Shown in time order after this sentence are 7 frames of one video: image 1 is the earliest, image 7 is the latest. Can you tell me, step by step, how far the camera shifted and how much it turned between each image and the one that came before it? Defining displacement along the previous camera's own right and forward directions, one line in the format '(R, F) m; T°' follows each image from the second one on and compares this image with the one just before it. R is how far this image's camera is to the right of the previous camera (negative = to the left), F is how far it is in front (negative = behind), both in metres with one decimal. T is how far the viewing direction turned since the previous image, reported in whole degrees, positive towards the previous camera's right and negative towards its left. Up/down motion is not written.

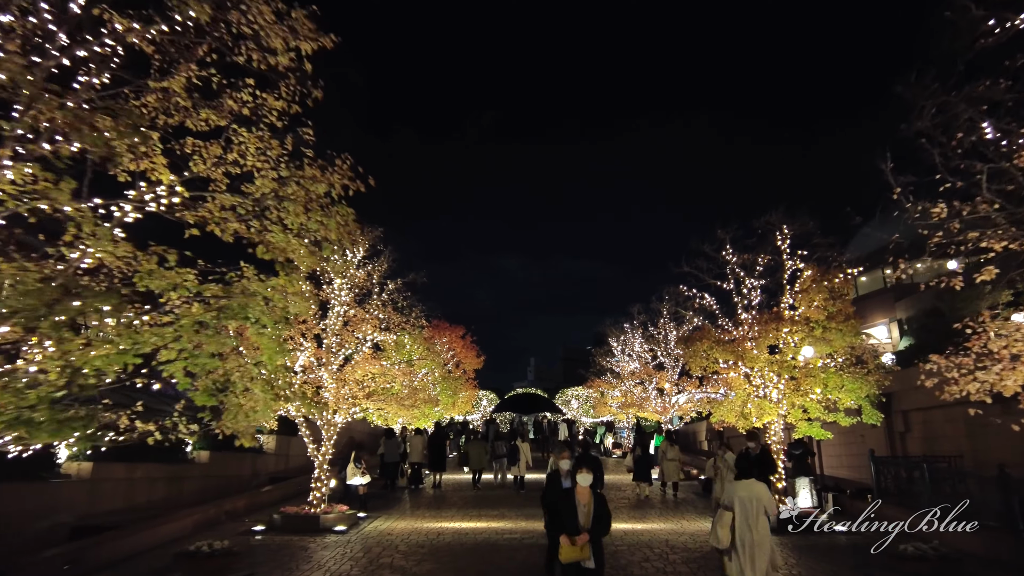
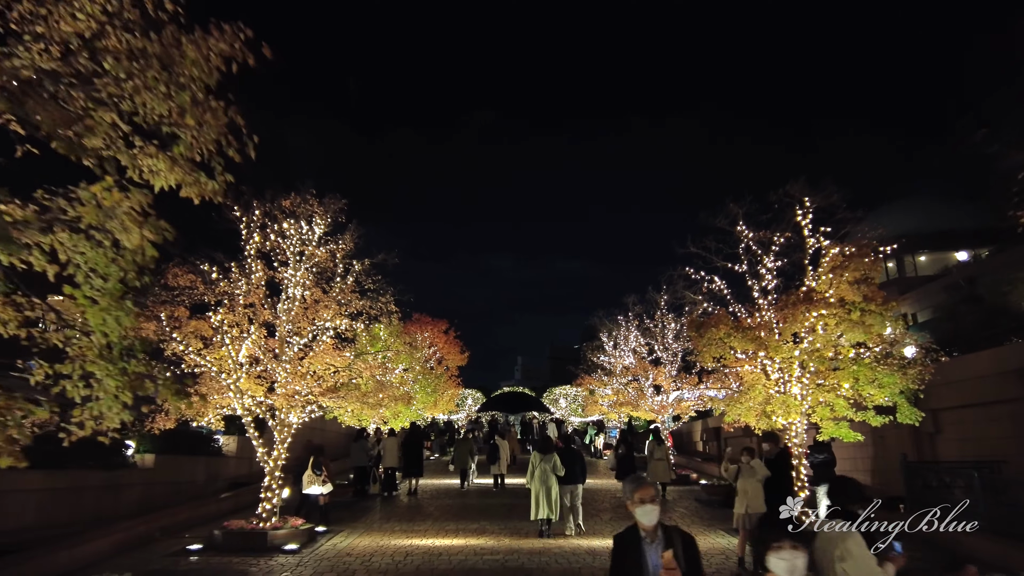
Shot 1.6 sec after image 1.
(+0.1, +1.8) m; +1°
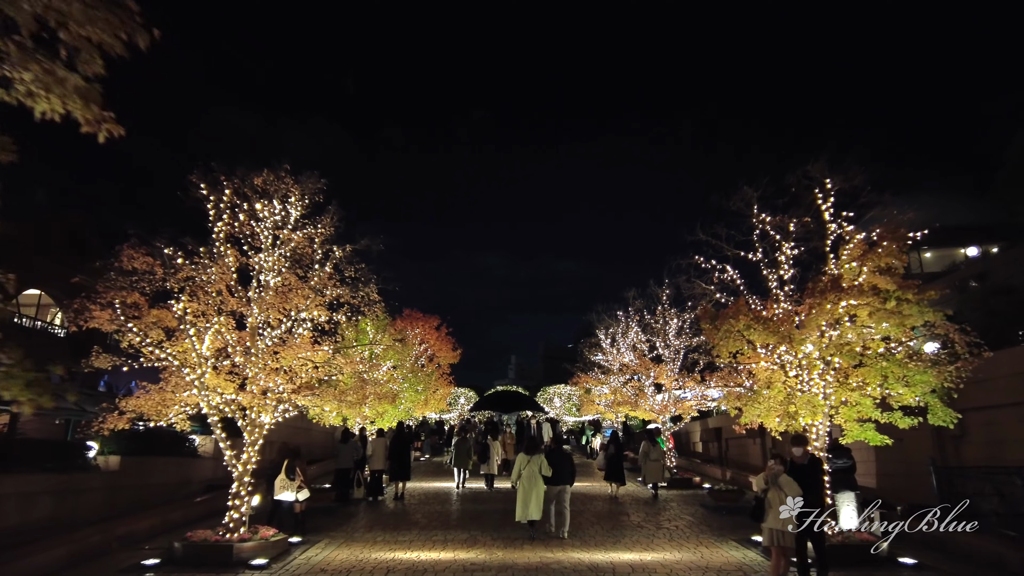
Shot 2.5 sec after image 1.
(0.0, +1.1) m; +1°
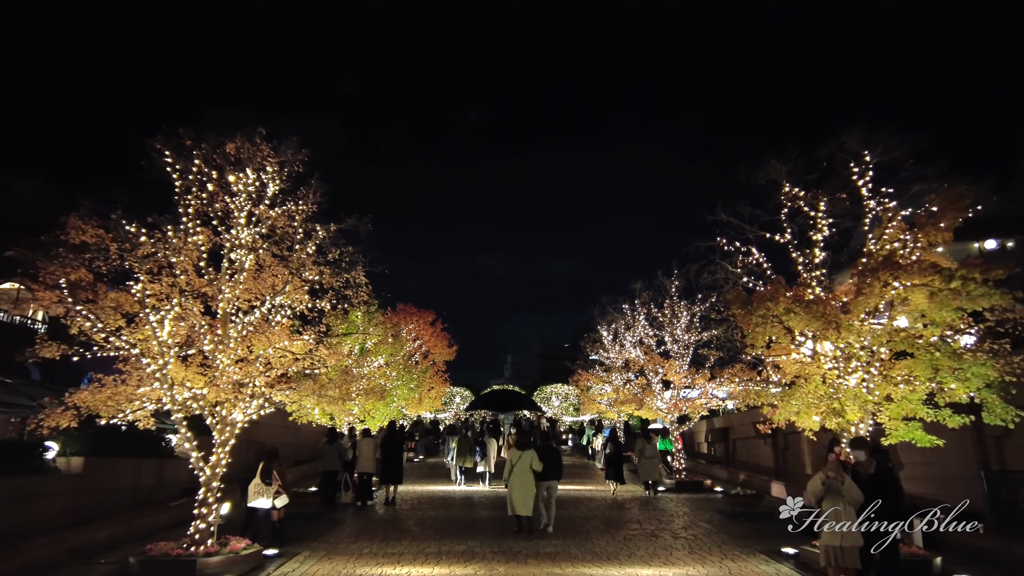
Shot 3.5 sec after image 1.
(-0.1, +1.2) m; 0°
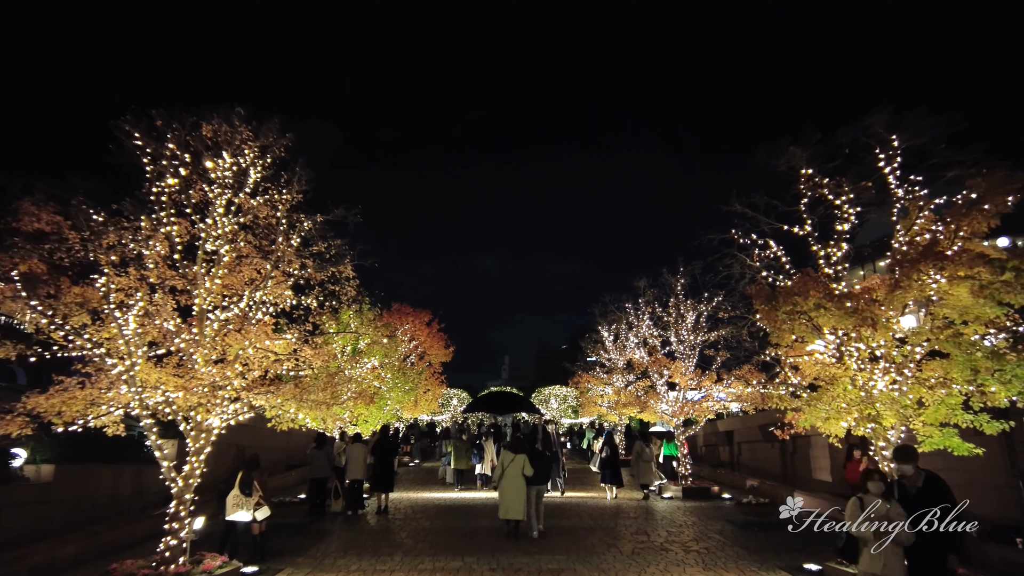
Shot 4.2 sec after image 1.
(0.0, +0.8) m; 0°
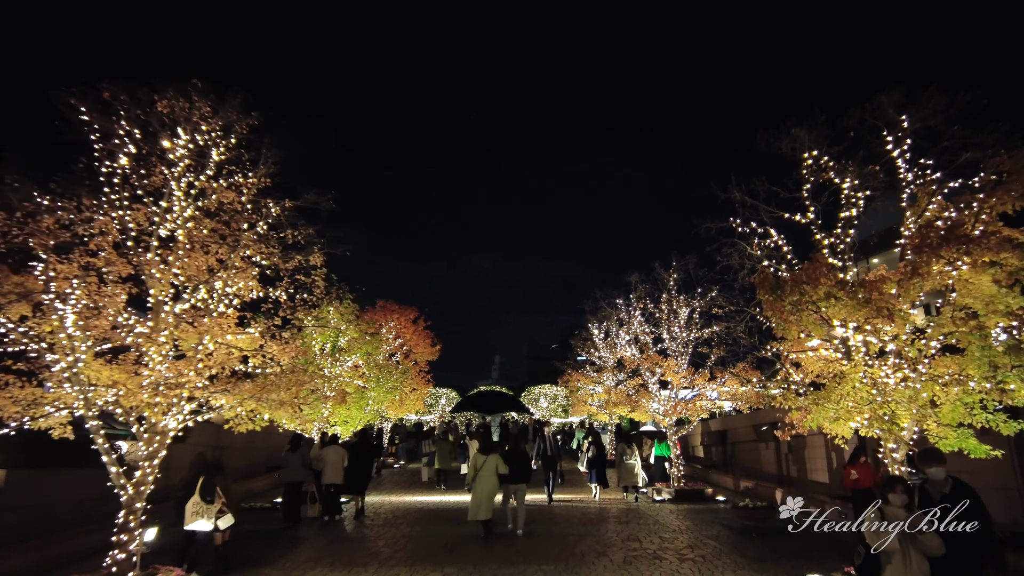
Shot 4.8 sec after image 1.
(+0.1, +0.7) m; +1°
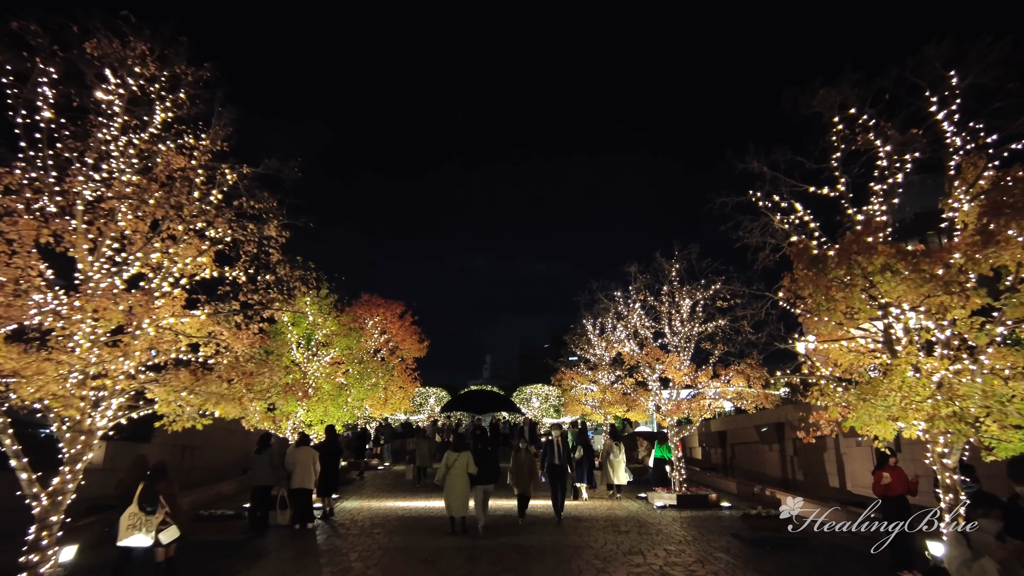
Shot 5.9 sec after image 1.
(0.0, +1.2) m; +1°
